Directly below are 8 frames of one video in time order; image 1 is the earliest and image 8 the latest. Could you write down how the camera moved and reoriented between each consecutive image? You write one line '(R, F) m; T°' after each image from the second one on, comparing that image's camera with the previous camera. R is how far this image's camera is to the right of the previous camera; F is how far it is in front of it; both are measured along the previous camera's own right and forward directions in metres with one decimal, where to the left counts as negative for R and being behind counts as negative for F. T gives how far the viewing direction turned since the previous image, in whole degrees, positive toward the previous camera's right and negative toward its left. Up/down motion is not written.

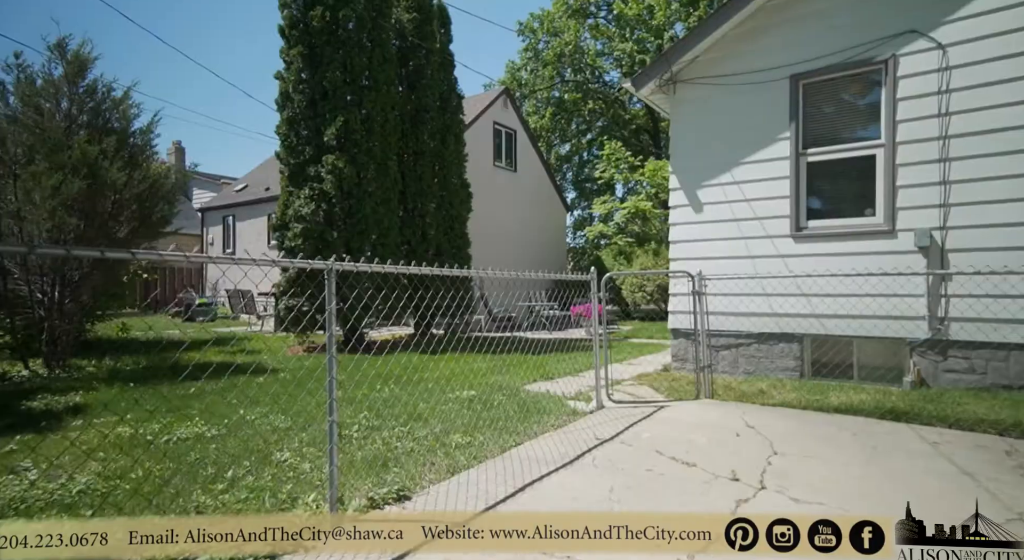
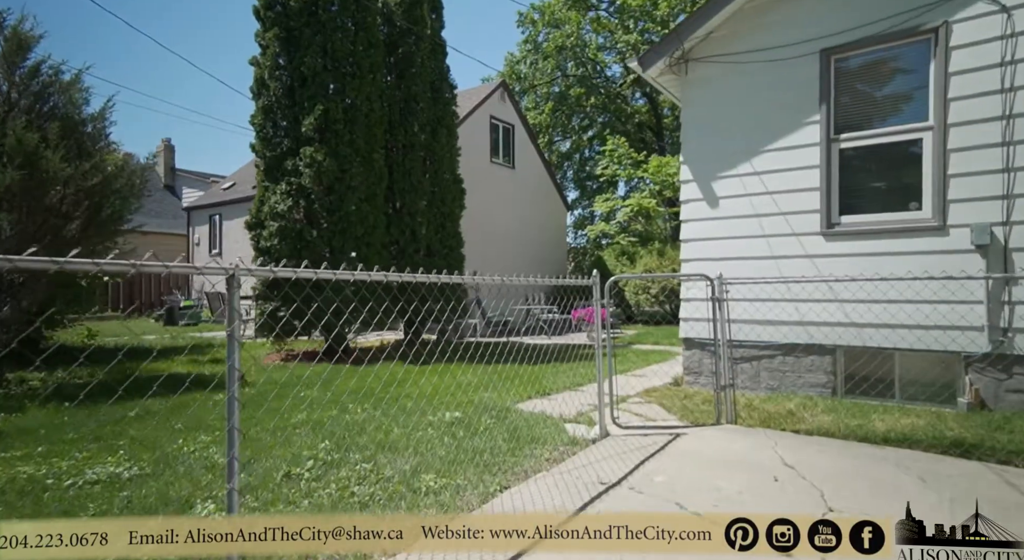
(+0.1, +0.7) m; 0°
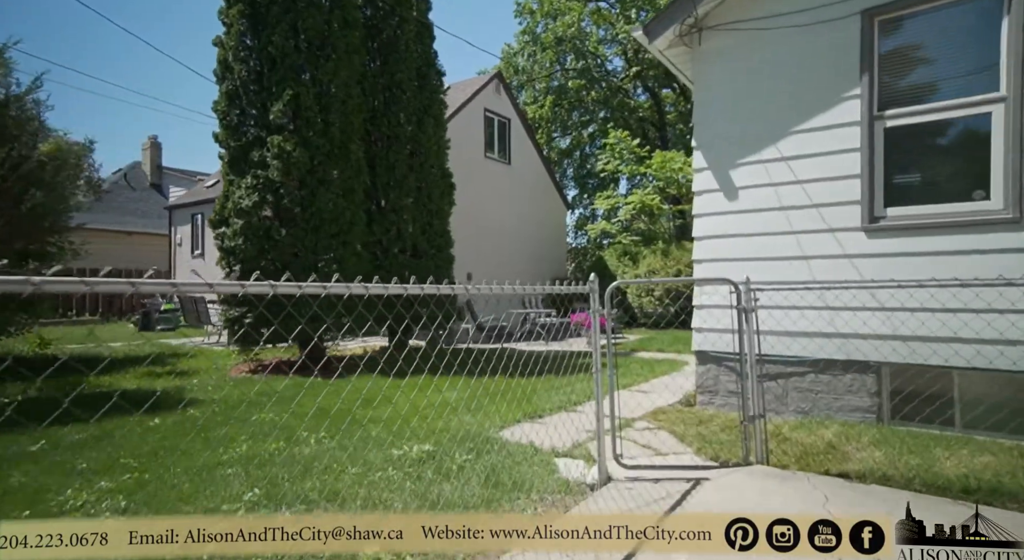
(+0.1, +0.8) m; 0°
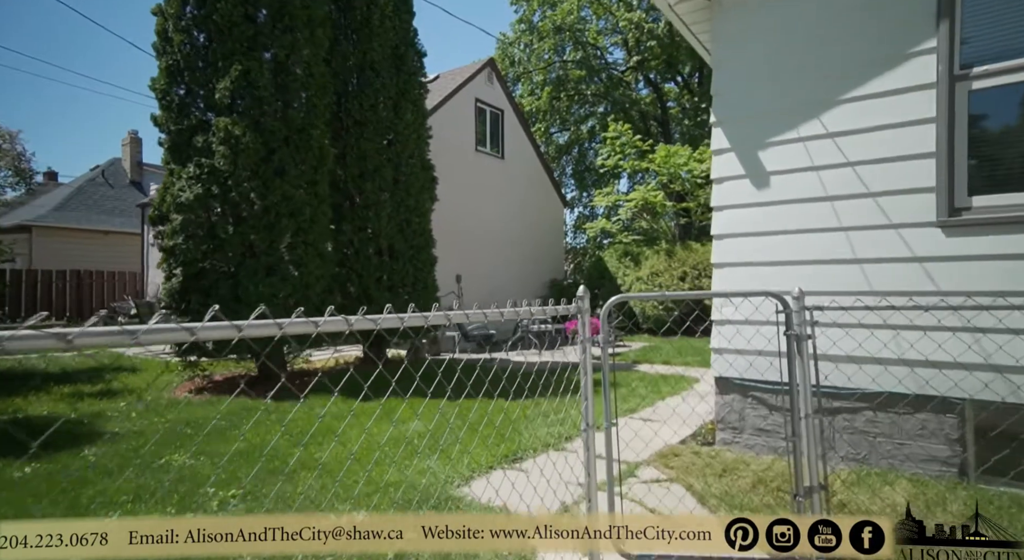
(+0.2, +1.0) m; 0°
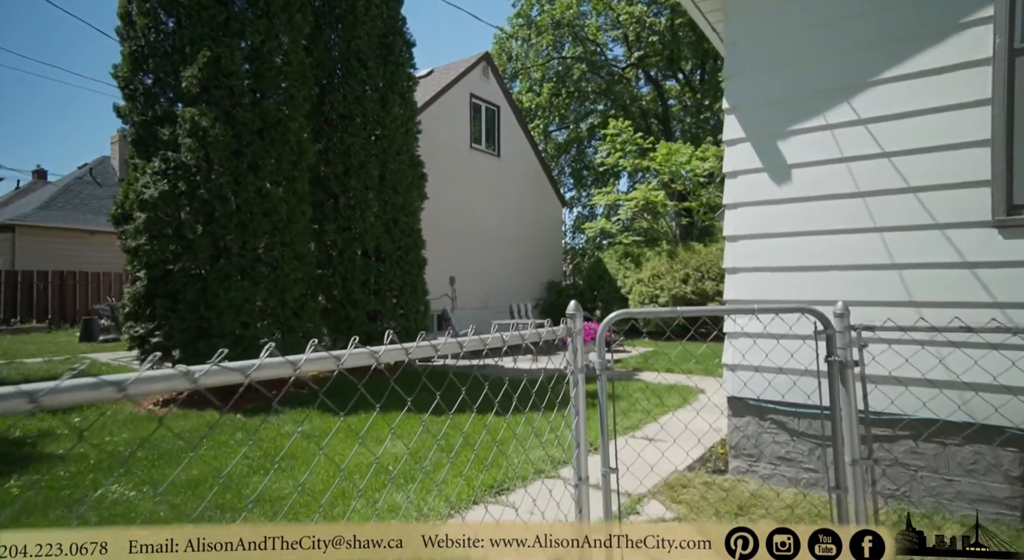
(+0.1, +0.5) m; 0°
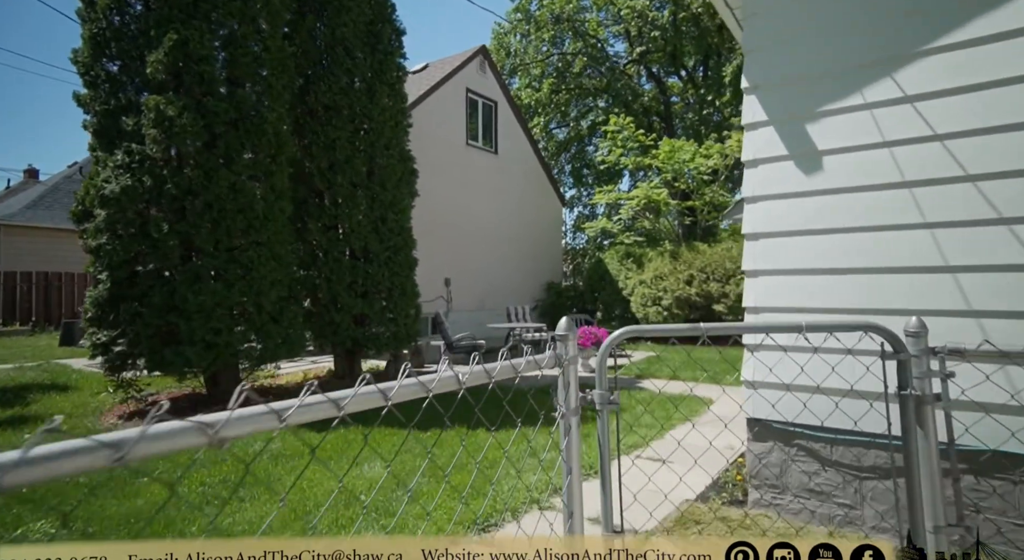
(+0.1, +0.5) m; 0°
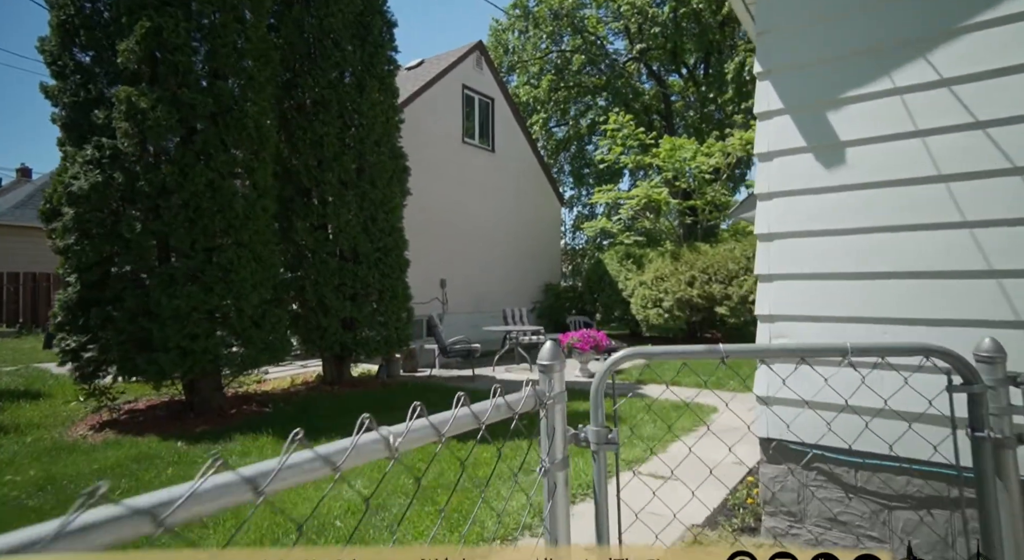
(+0.1, +0.3) m; 0°
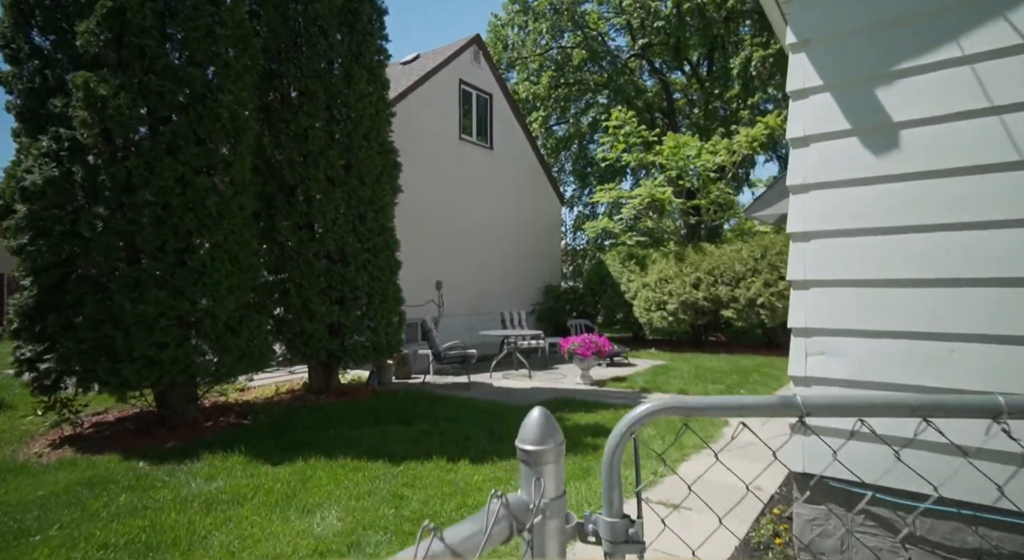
(0.0, +0.4) m; 0°
